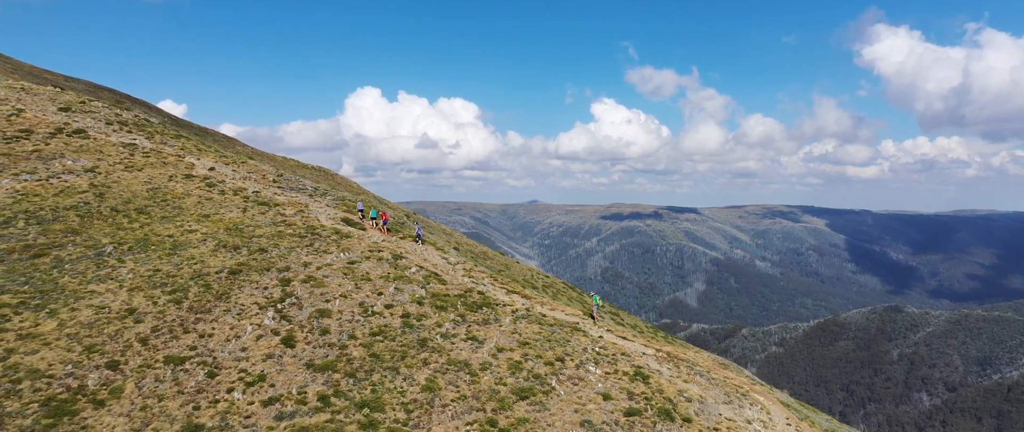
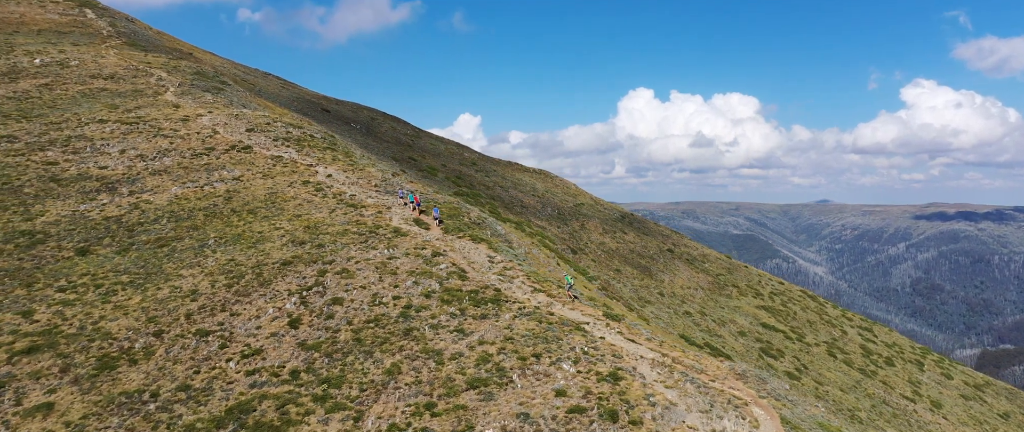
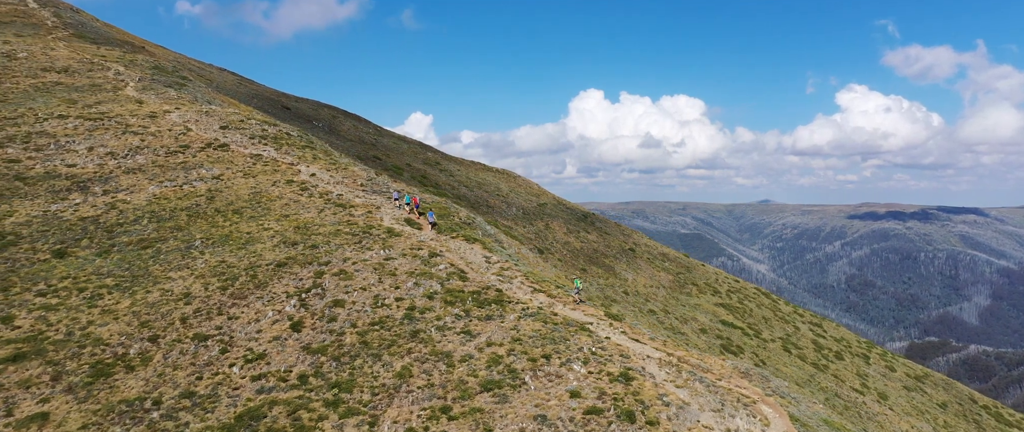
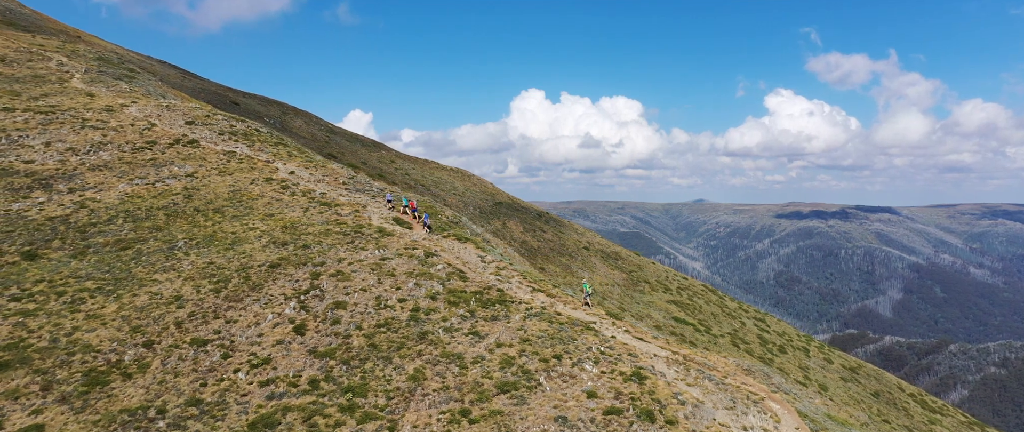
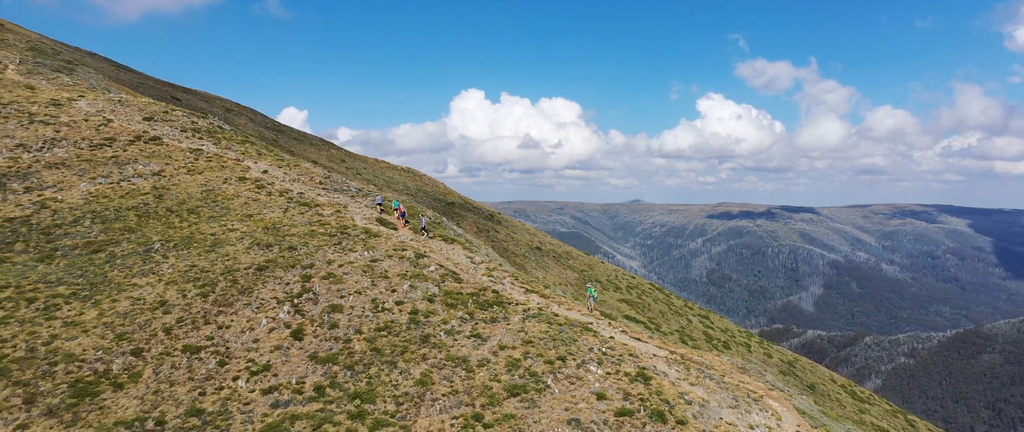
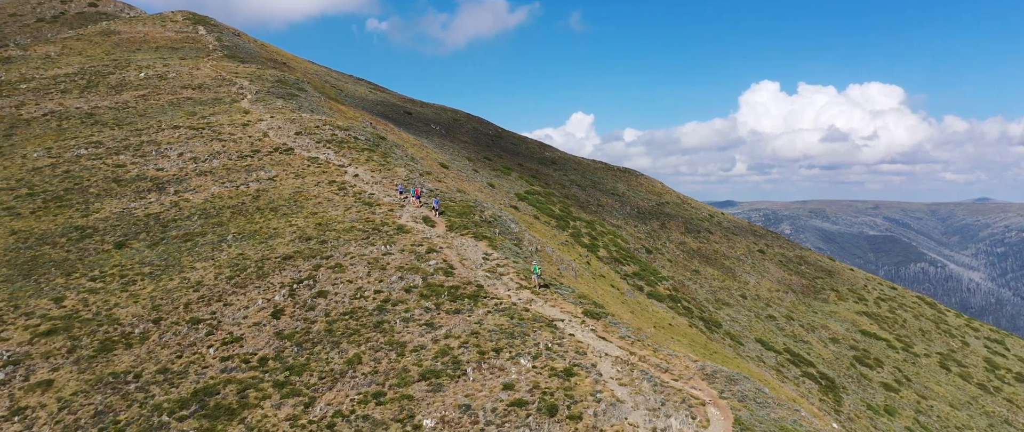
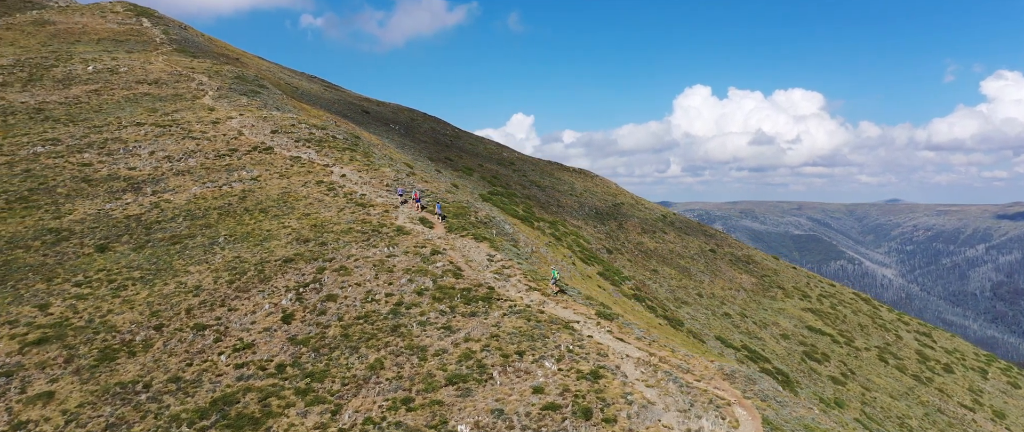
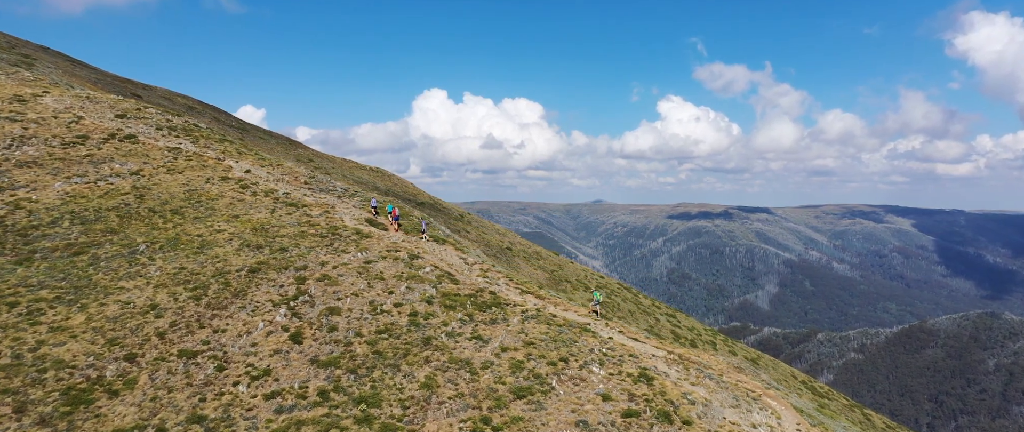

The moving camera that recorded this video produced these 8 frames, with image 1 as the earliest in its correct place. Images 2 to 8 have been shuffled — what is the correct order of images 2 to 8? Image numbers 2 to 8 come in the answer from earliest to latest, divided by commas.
8, 5, 4, 3, 2, 7, 6
